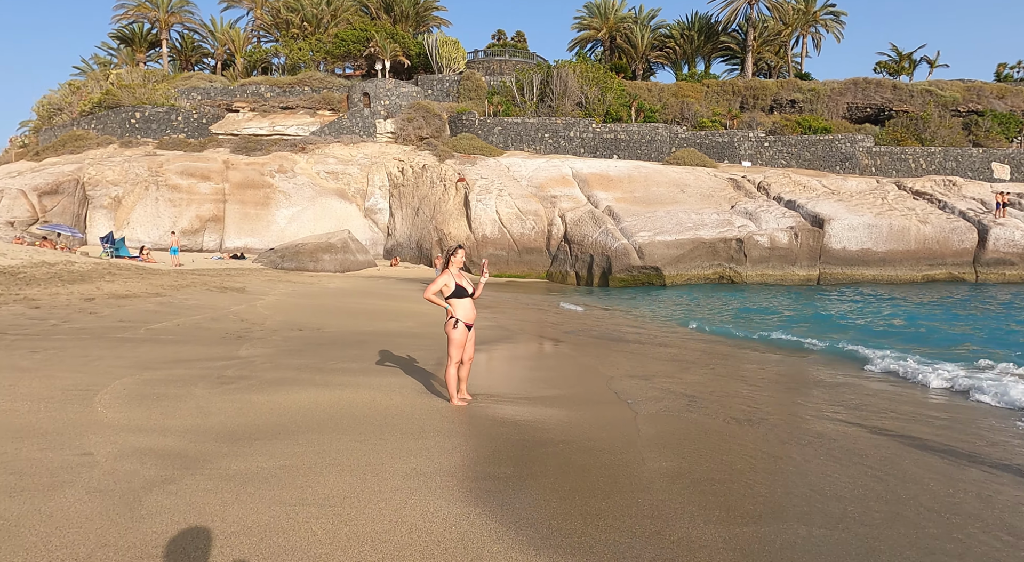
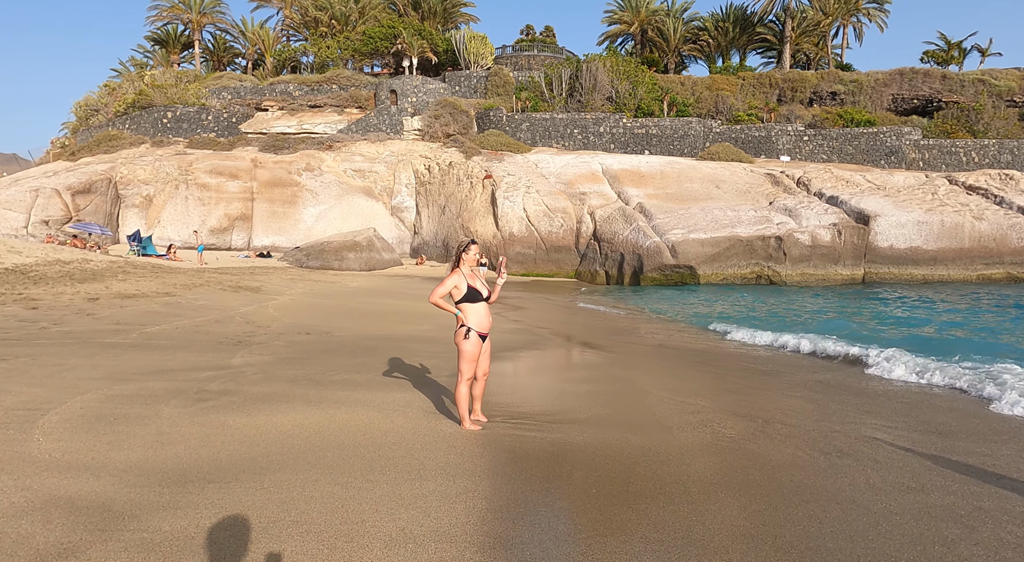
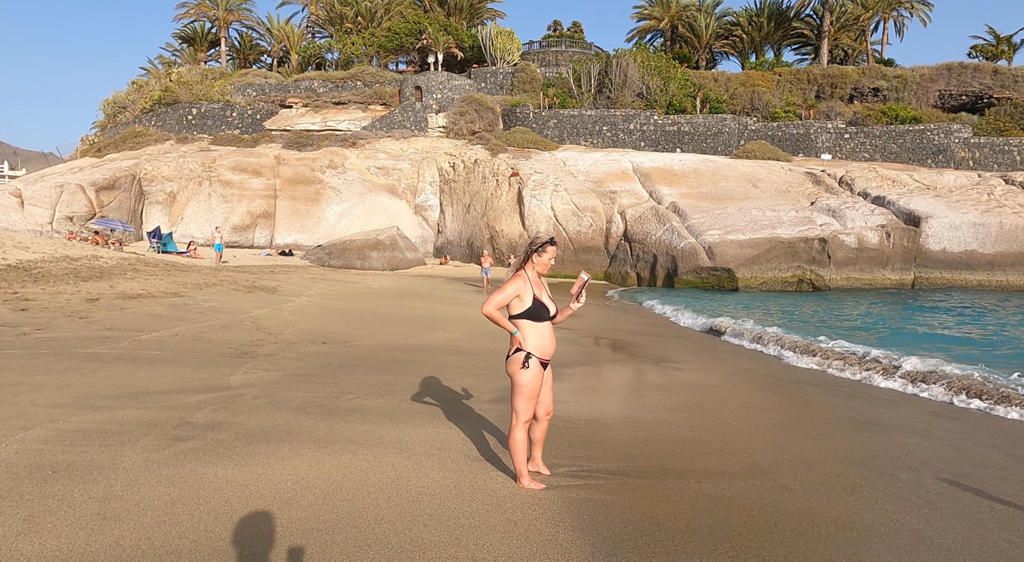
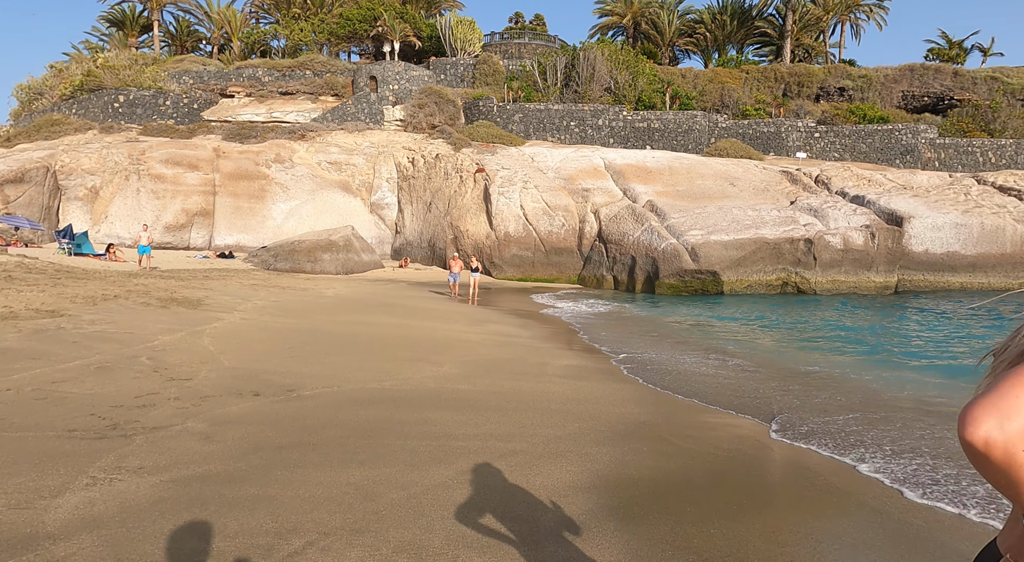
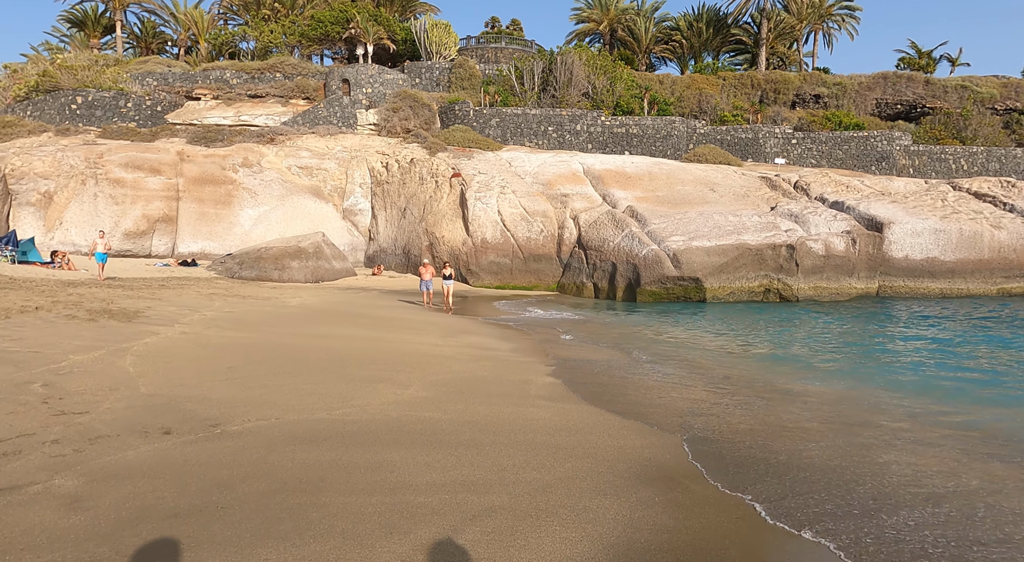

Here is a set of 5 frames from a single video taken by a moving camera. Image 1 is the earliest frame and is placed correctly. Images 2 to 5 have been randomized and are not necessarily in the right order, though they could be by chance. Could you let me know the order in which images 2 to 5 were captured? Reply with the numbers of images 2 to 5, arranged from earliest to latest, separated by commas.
2, 3, 4, 5
